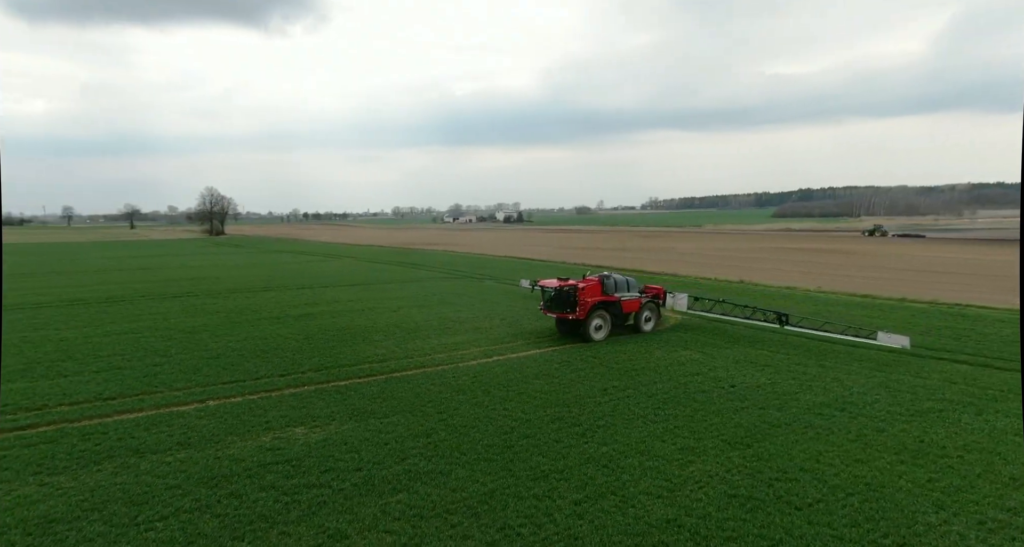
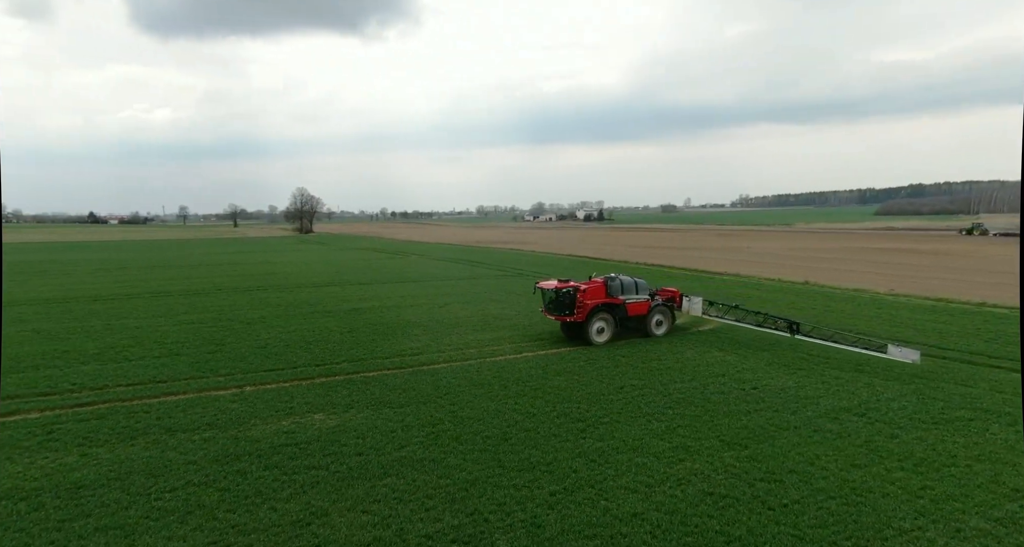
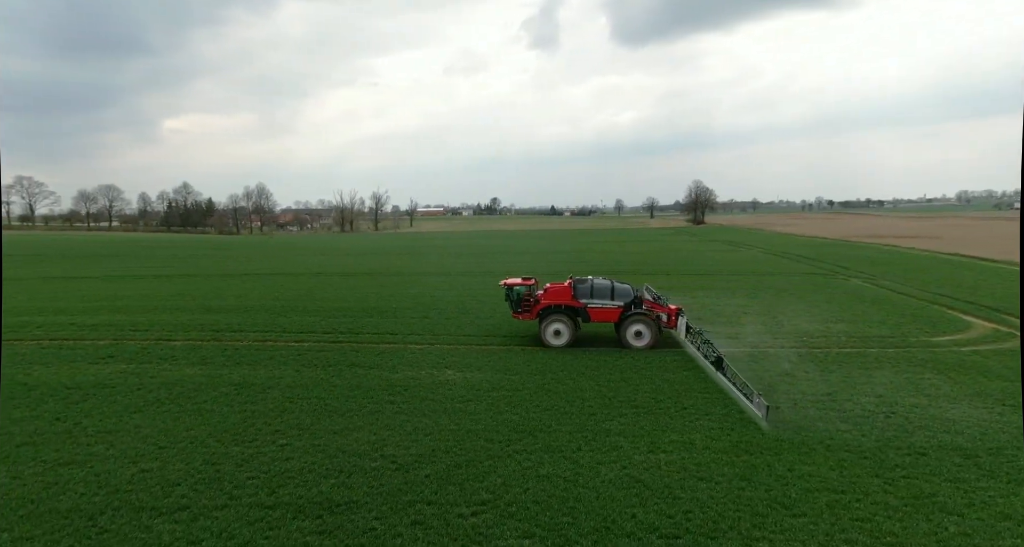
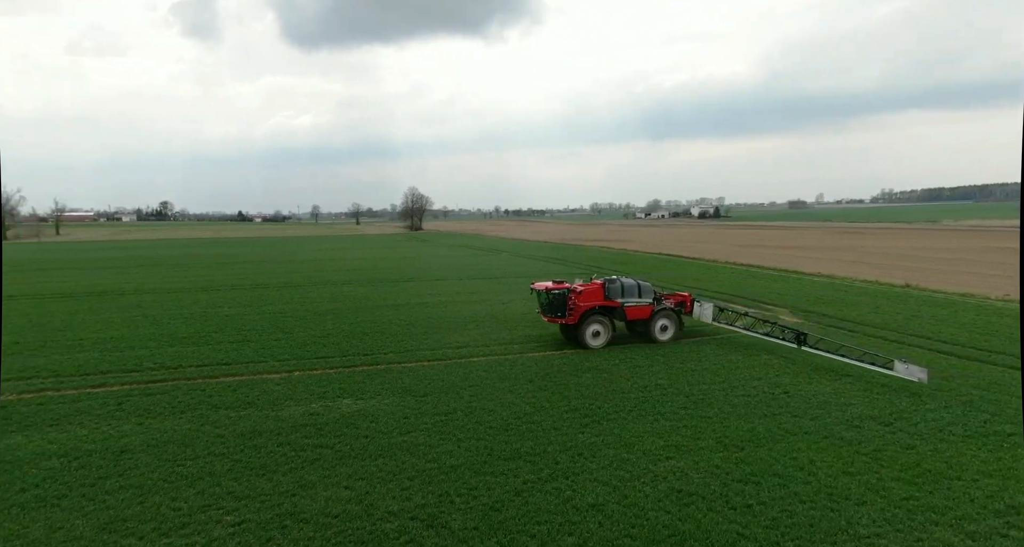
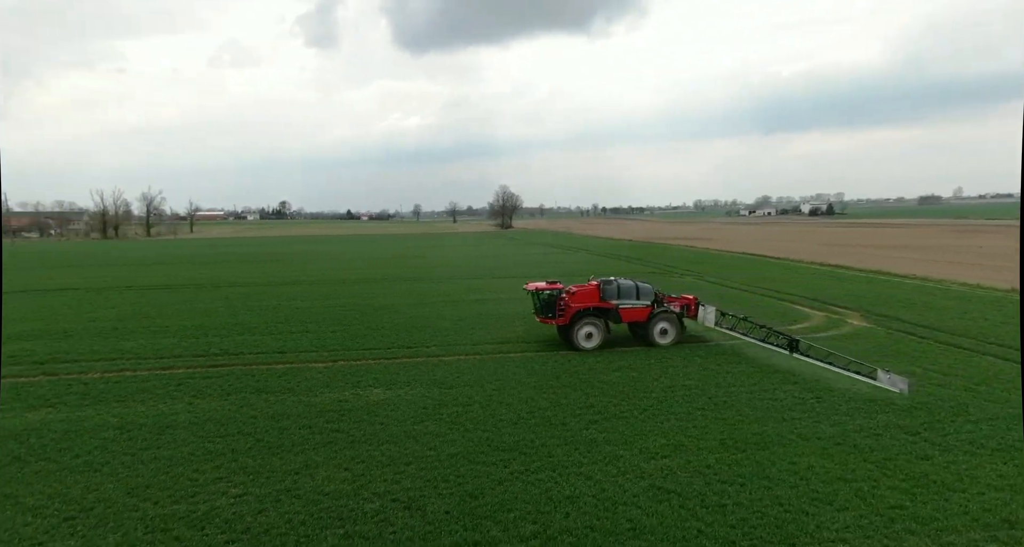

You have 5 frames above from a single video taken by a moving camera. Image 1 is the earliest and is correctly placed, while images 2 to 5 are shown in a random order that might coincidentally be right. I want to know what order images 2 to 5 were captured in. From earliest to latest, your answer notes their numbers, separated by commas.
2, 4, 5, 3
